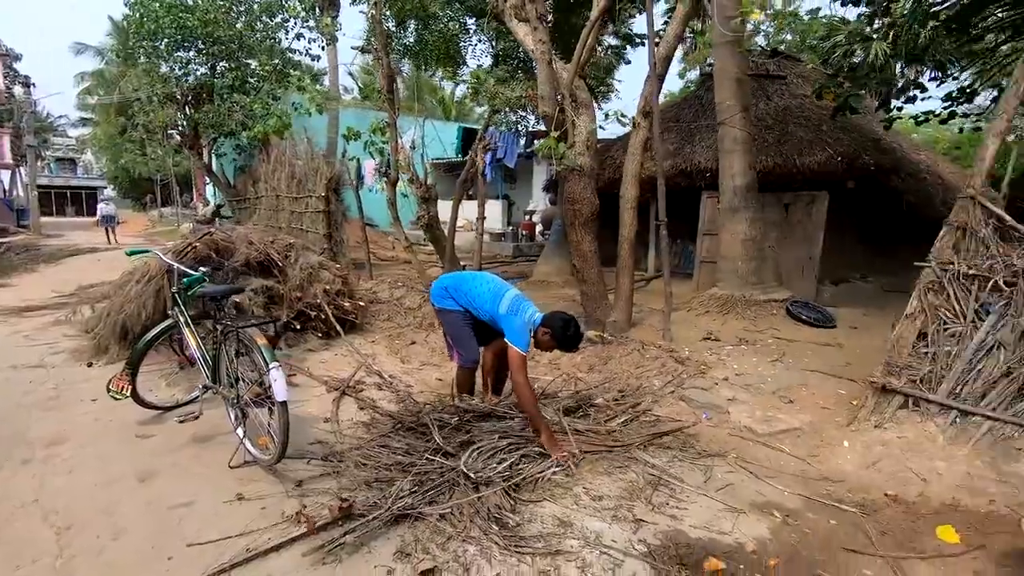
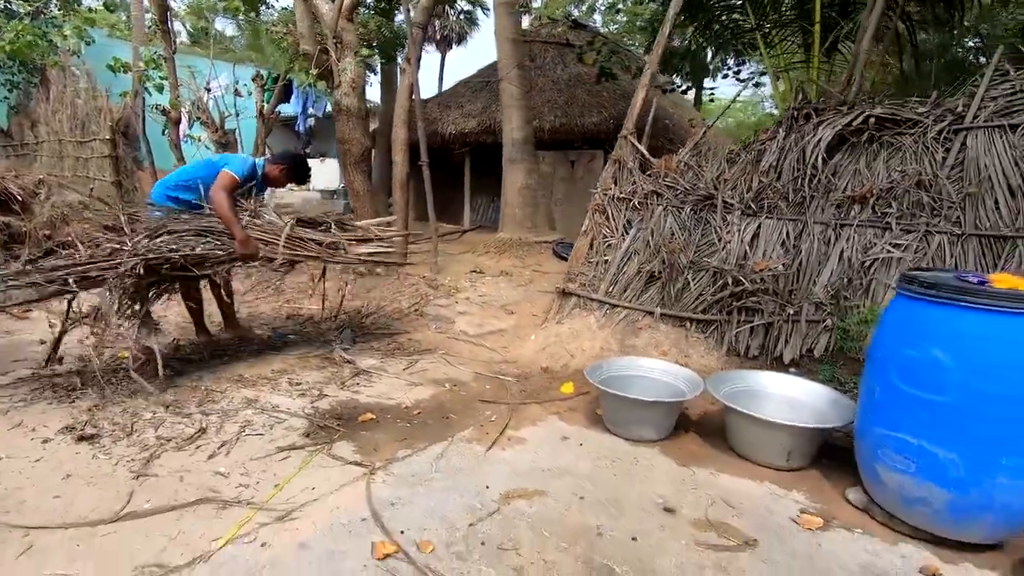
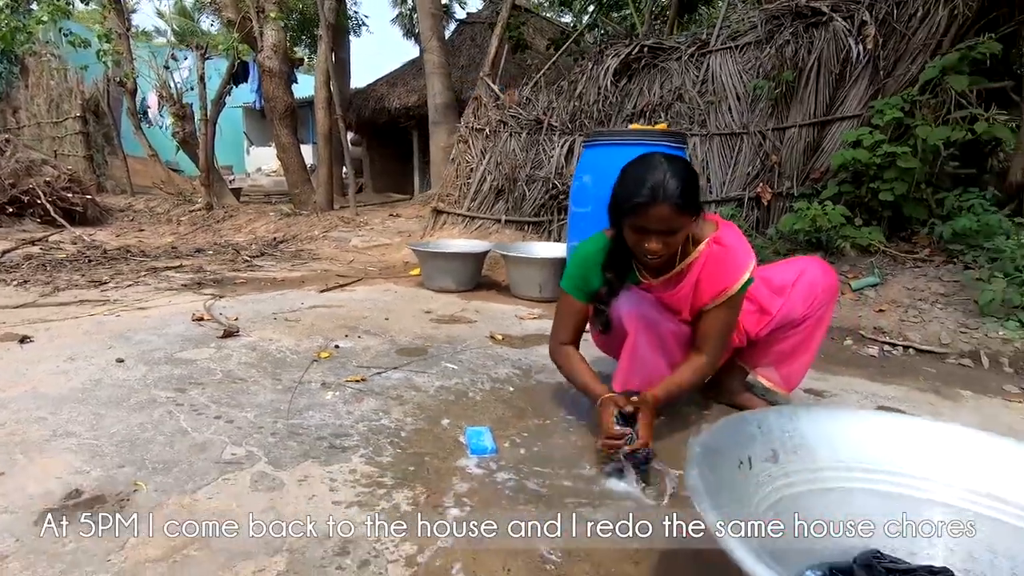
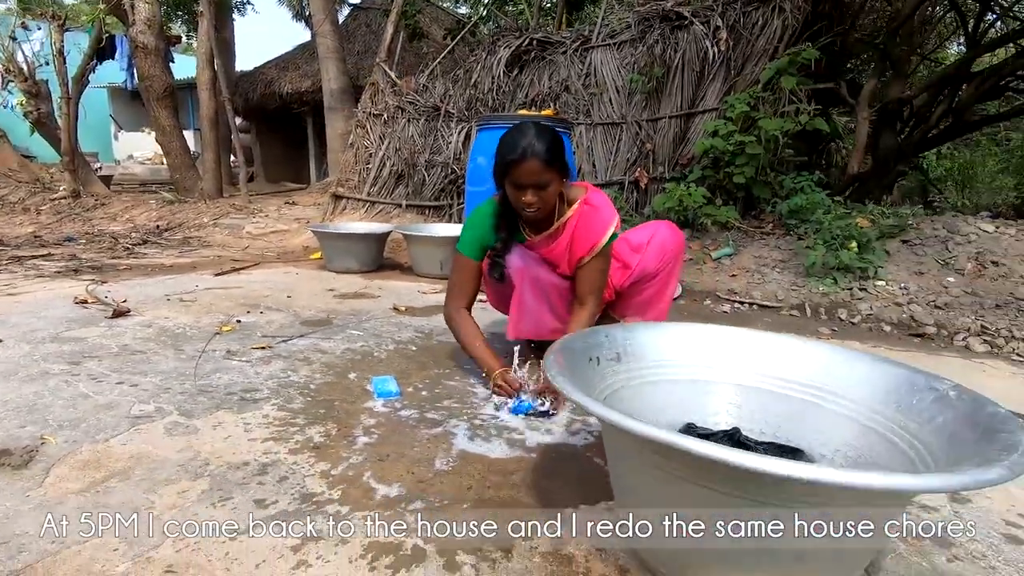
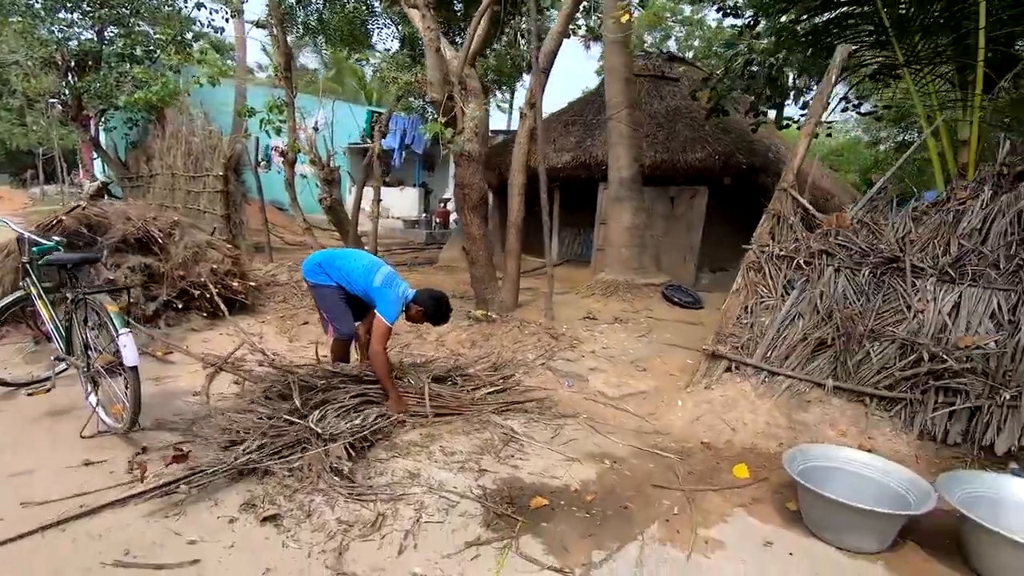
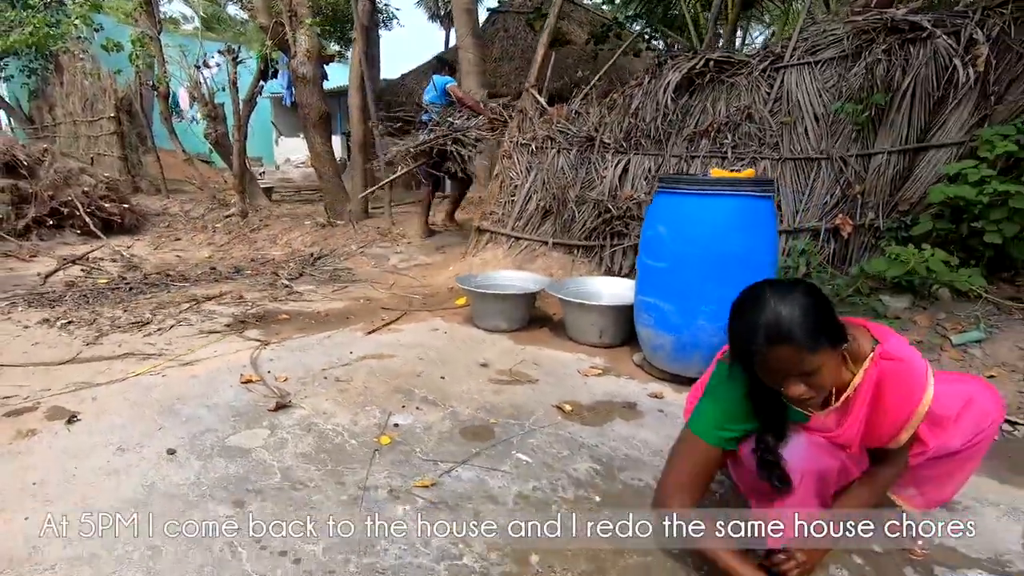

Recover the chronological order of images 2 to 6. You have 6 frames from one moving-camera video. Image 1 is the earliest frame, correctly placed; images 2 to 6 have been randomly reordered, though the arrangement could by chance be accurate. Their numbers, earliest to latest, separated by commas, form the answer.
5, 2, 6, 3, 4
